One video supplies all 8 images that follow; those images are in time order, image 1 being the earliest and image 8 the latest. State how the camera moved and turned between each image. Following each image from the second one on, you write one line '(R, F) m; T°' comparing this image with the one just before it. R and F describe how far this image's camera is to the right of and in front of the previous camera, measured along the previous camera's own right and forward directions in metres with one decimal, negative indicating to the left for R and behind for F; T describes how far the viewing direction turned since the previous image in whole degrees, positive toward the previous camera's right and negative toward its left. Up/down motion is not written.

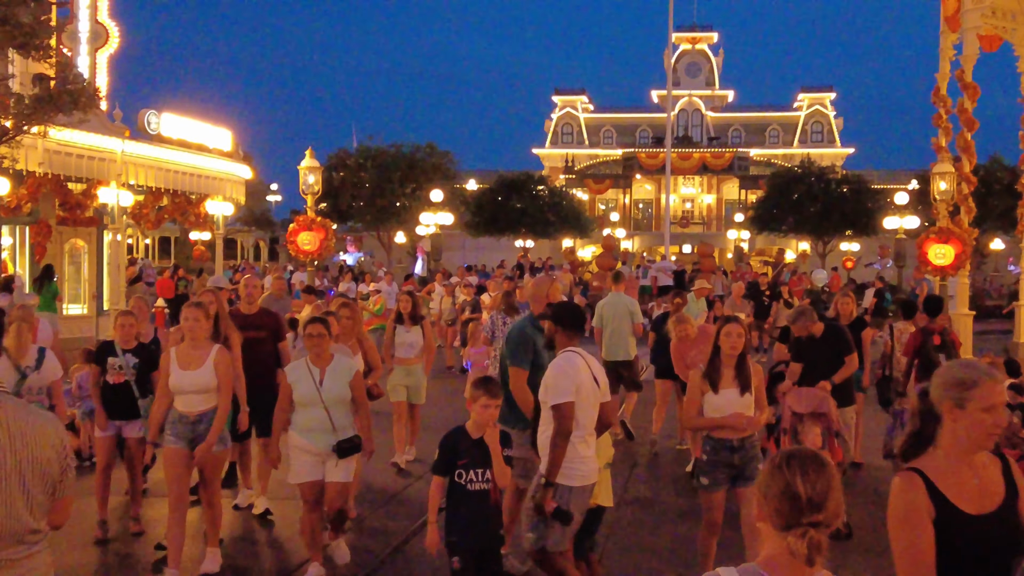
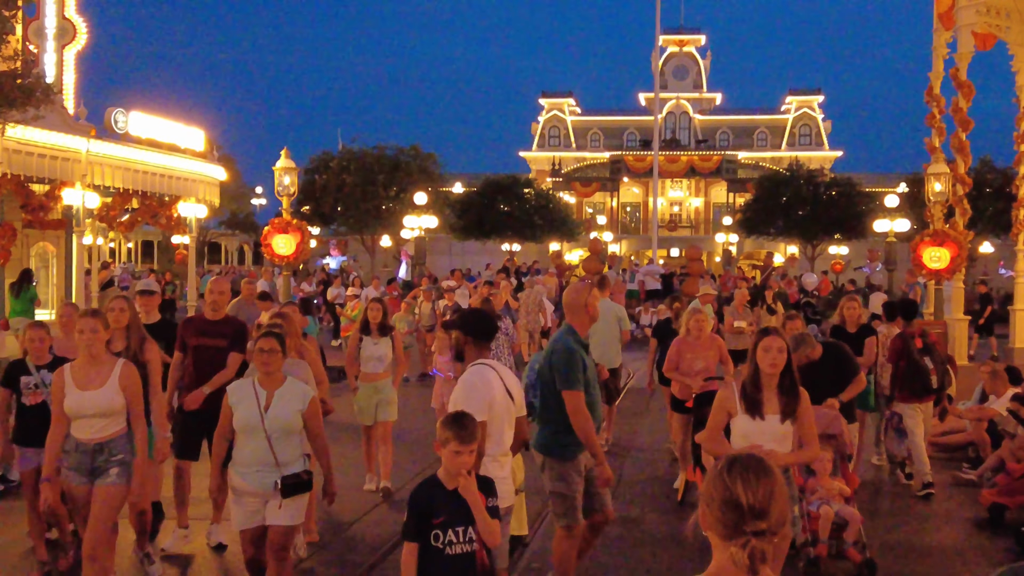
(+0.1, +0.5) m; +1°
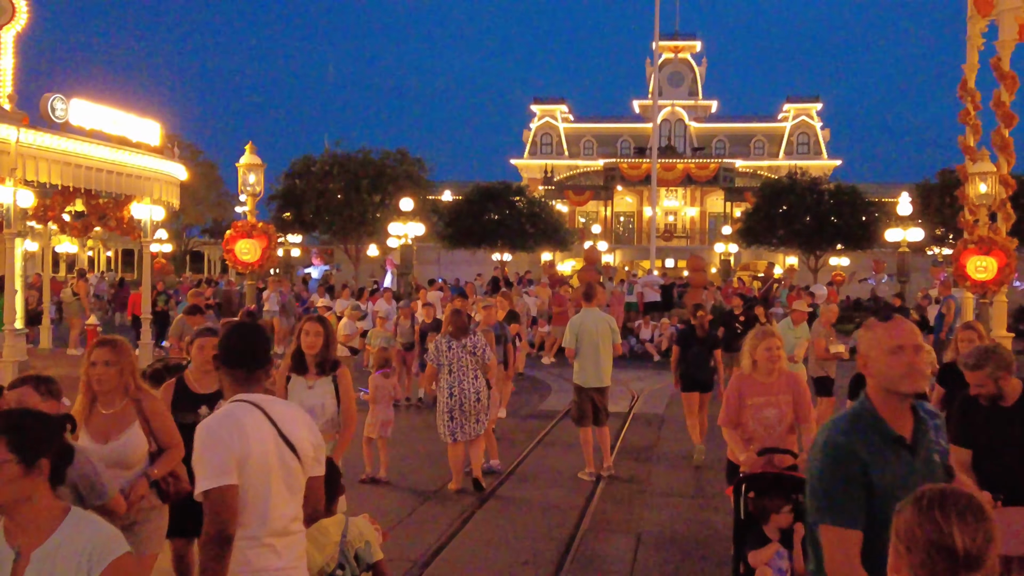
(0.0, +1.6) m; +1°
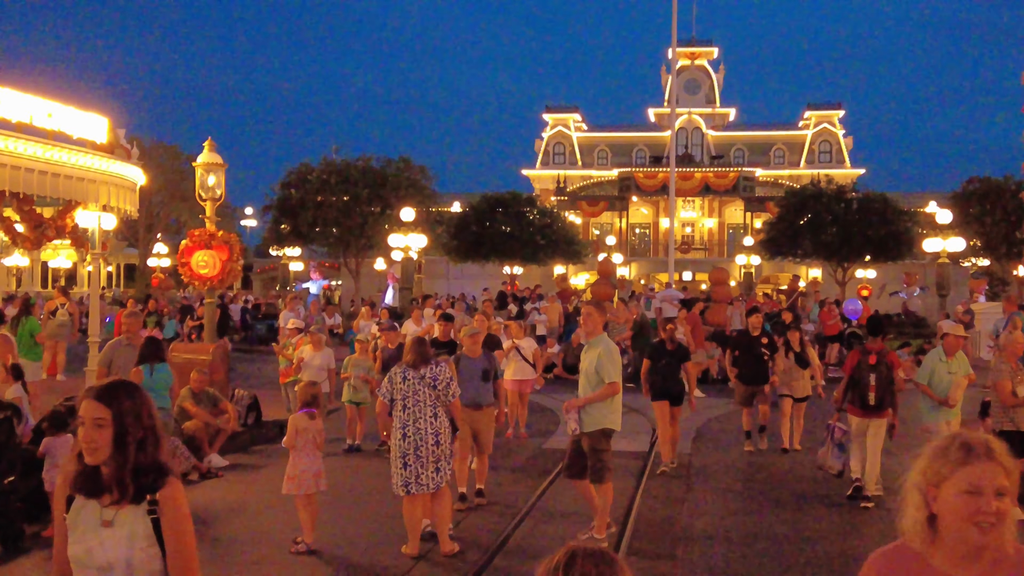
(+0.2, +1.9) m; -1°
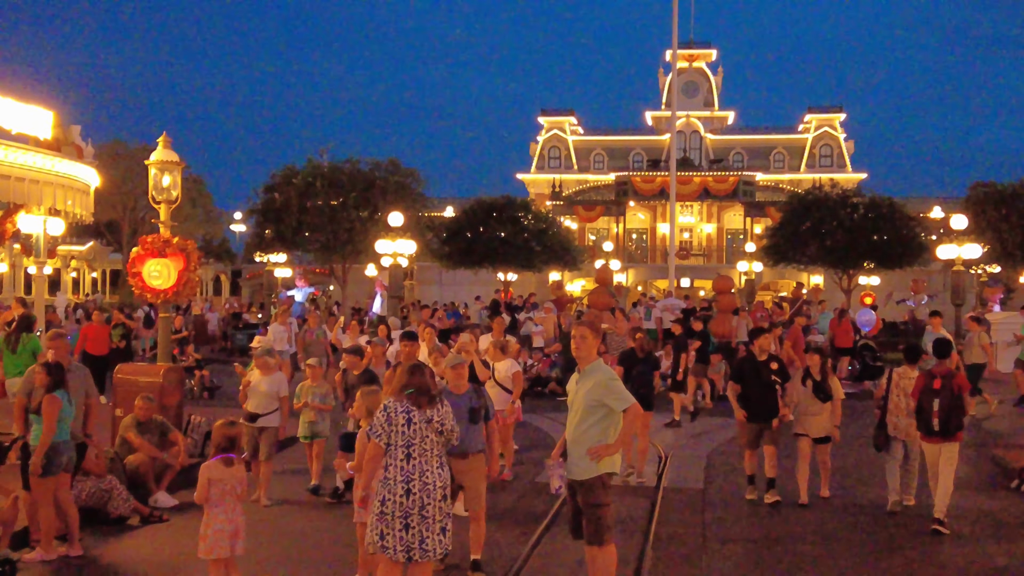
(+0.1, +1.2) m; 0°
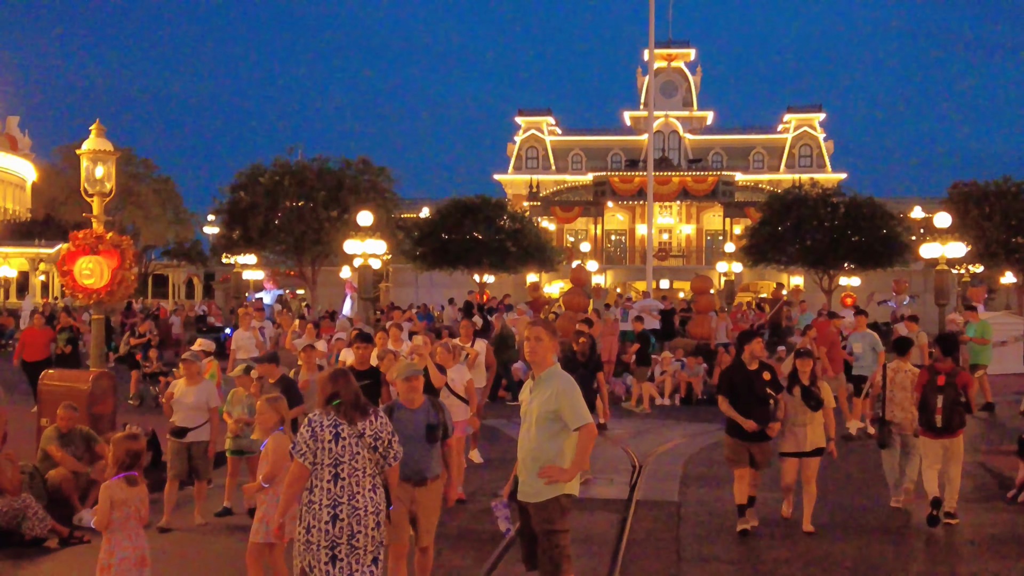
(+0.2, +0.7) m; +1°
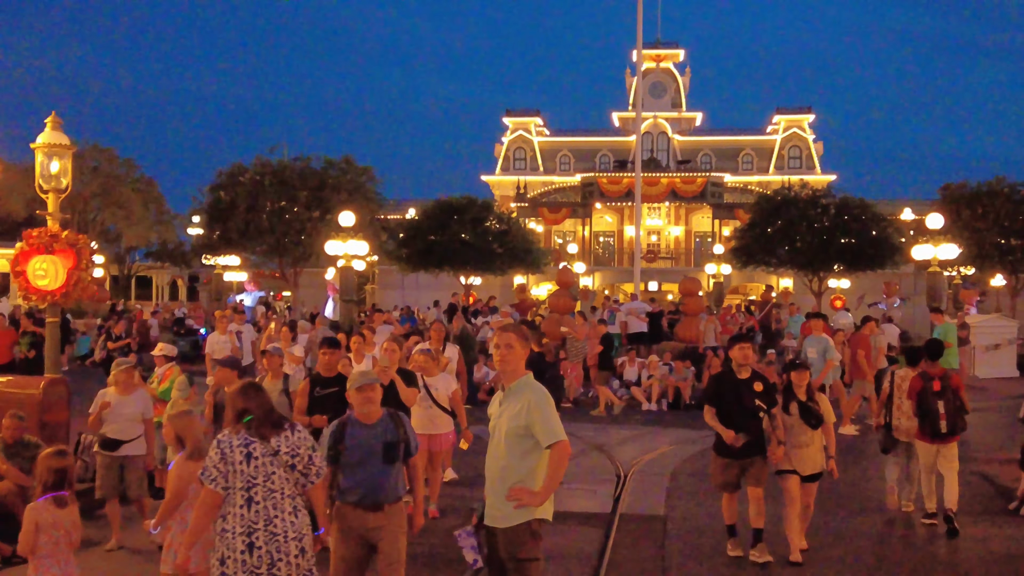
(+0.1, +0.5) m; +1°
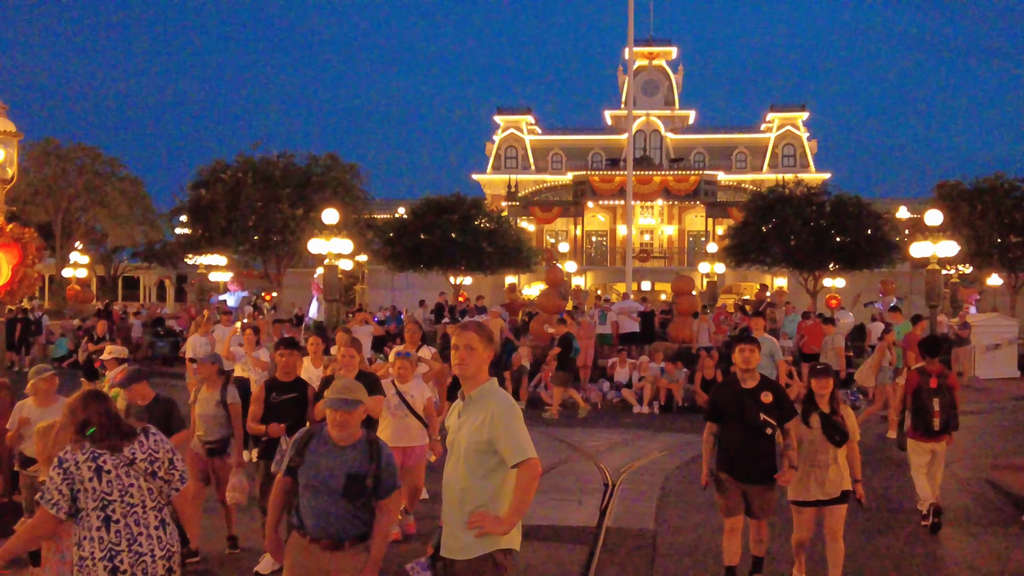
(+0.1, +0.6) m; 0°
